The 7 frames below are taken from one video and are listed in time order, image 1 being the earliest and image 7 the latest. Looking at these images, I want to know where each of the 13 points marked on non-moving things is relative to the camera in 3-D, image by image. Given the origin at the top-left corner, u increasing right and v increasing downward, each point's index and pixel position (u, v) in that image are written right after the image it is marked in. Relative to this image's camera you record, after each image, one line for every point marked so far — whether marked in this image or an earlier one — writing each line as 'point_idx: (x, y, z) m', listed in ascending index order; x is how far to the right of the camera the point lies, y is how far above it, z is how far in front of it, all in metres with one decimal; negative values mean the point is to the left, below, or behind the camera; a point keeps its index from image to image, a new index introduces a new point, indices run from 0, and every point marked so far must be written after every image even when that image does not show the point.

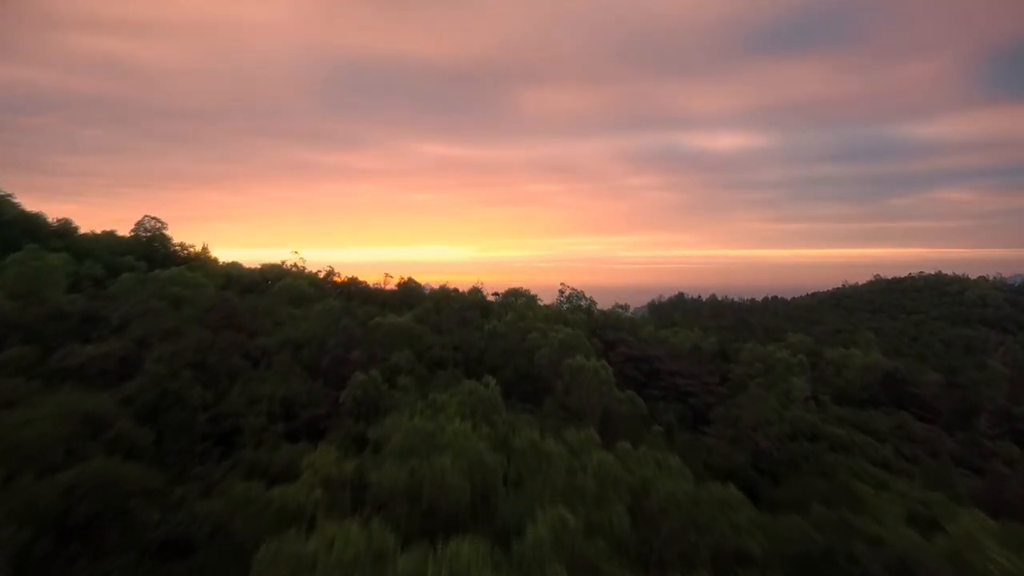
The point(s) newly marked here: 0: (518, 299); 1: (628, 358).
0: (+0.2, -0.4, +15.1) m
1: (+3.2, -2.0, +14.3) m
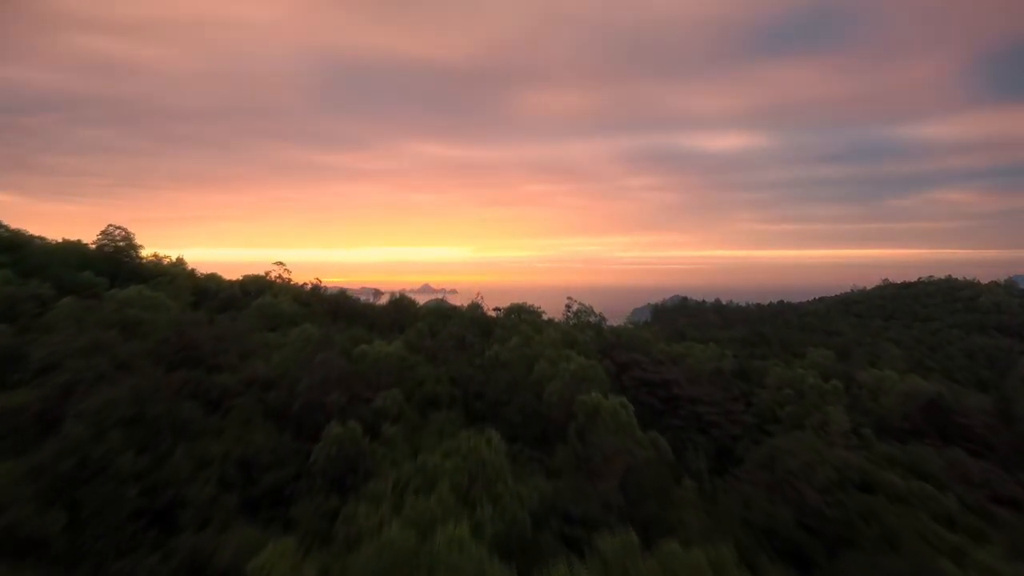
0: (+0.2, -0.9, +13.8) m
1: (+3.3, -2.4, +12.9) m
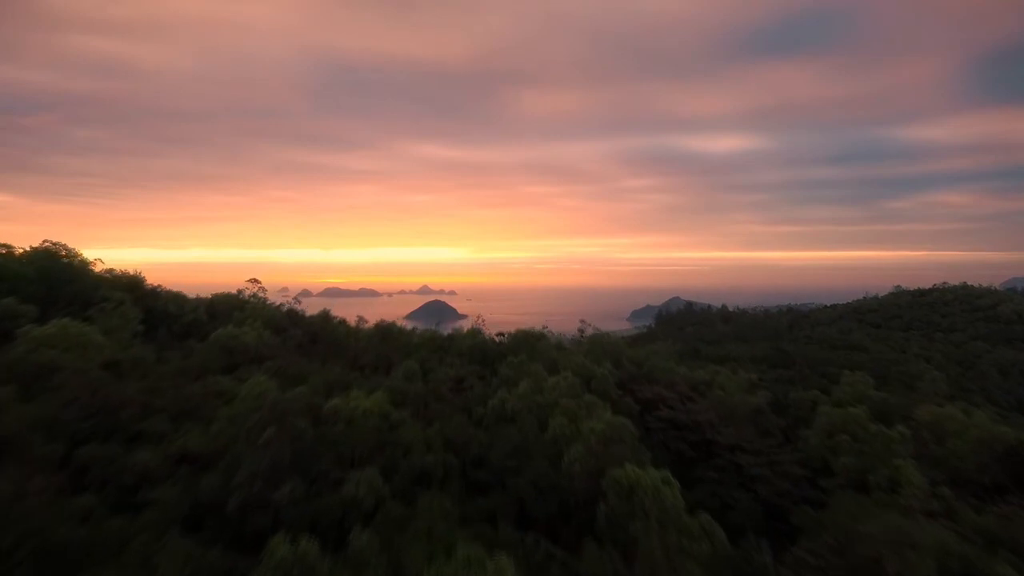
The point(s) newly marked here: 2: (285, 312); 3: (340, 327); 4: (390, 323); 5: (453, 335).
0: (+0.4, -1.5, +11.9) m
1: (+3.5, -3.0, +11.1) m
2: (-5.9, -0.6, +13.5) m
3: (-4.2, -1.0, +12.6) m
4: (-3.0, -0.9, +12.8) m
5: (-1.4, -1.3, +12.2) m
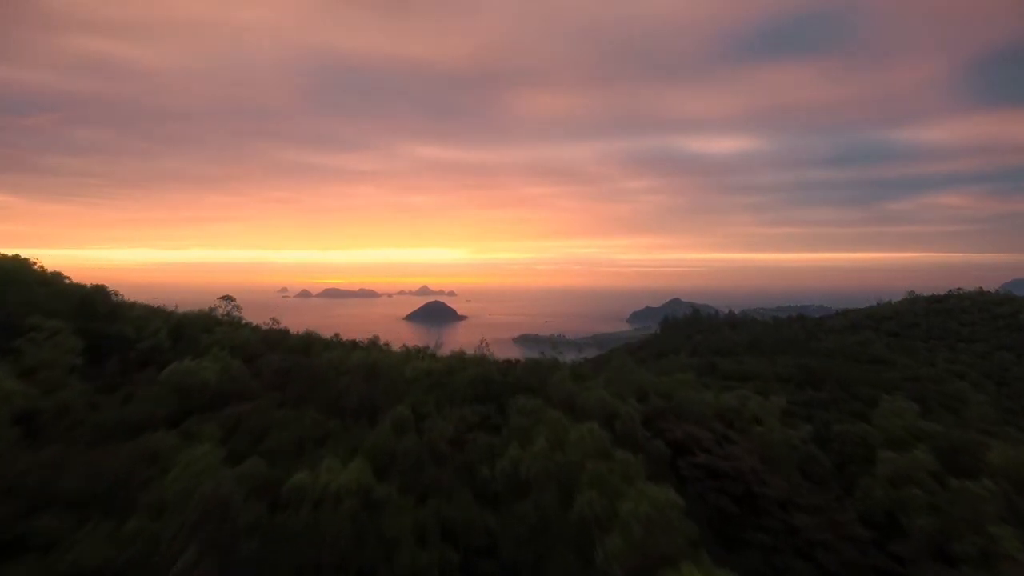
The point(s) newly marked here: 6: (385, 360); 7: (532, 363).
0: (+0.6, -1.9, +10.2) m
1: (+3.7, -3.5, +9.4) m
2: (-5.8, -1.1, +11.8) m
3: (-4.0, -1.4, +11.0) m
4: (-2.9, -1.4, +11.1) m
5: (-1.2, -1.7, +10.5) m
6: (-2.5, -1.5, +10.3) m
7: (+0.4, -1.6, +11.1) m
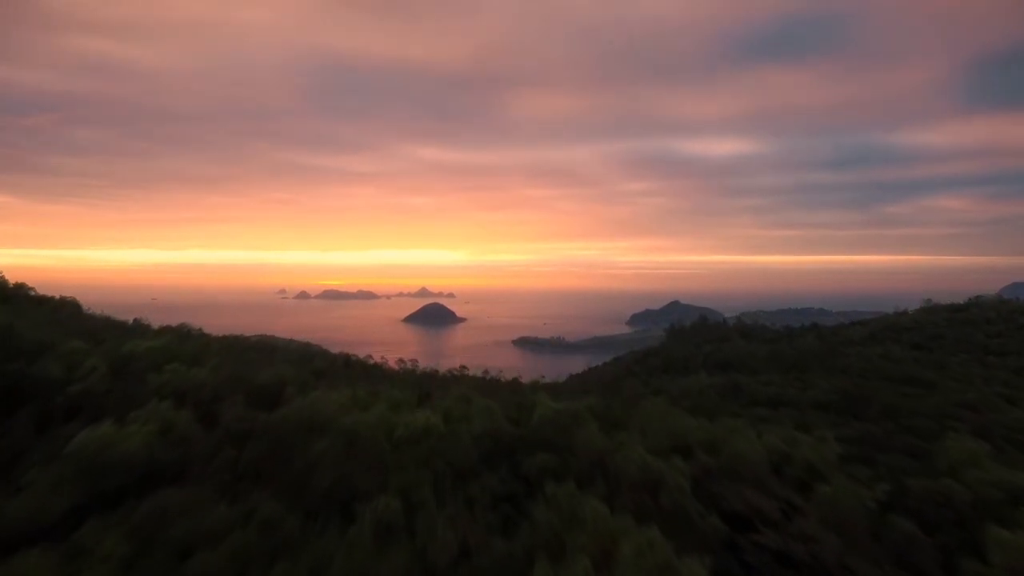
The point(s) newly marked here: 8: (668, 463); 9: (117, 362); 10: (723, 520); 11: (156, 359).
0: (+0.9, -2.5, +8.2) m
1: (+3.9, -4.0, +7.4) m
2: (-5.5, -1.6, +9.7) m
3: (-3.8, -2.0, +8.9) m
4: (-2.6, -1.9, +9.1) m
5: (-0.9, -2.3, +8.5) m
6: (-2.3, -2.1, +8.3) m
7: (+0.7, -2.2, +9.1) m
8: (+2.6, -2.9, +8.4) m
9: (-7.5, -1.4, +9.5) m
10: (+3.4, -3.7, +8.0) m
11: (-6.9, -1.3, +9.9) m
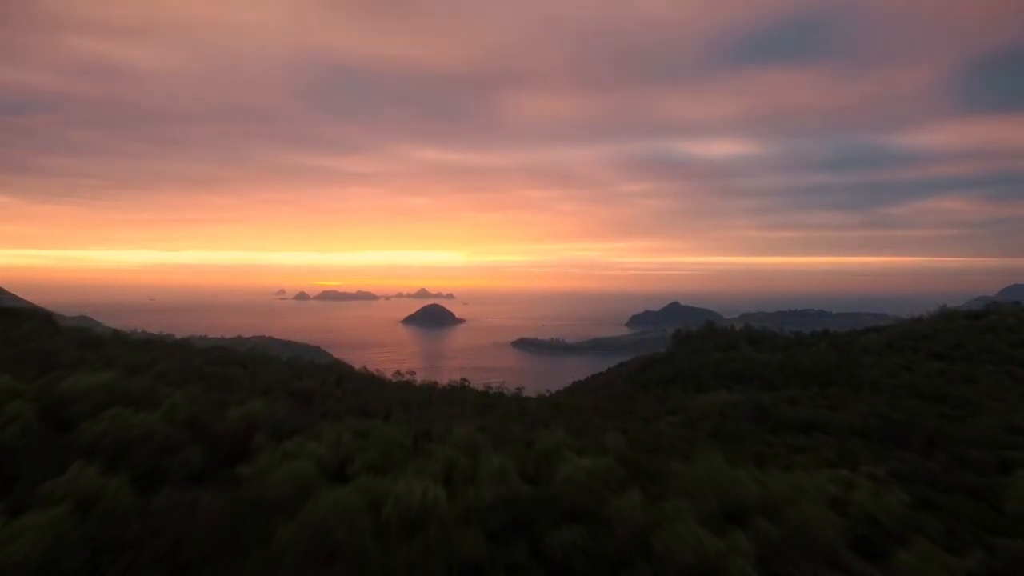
0: (+1.1, -2.9, +6.5) m
1: (+4.2, -4.5, +5.7) m
2: (-5.2, -2.1, +8.0) m
3: (-3.5, -2.4, +7.2) m
4: (-2.3, -2.3, +7.4) m
5: (-0.7, -2.7, +6.8) m
6: (-2.0, -2.5, +6.6) m
7: (+1.0, -2.6, +7.4) m
8: (+2.8, -3.3, +6.7) m
9: (-7.2, -1.8, +7.8) m
10: (+3.6, -4.1, +6.3) m
11: (-6.7, -1.7, +8.2) m
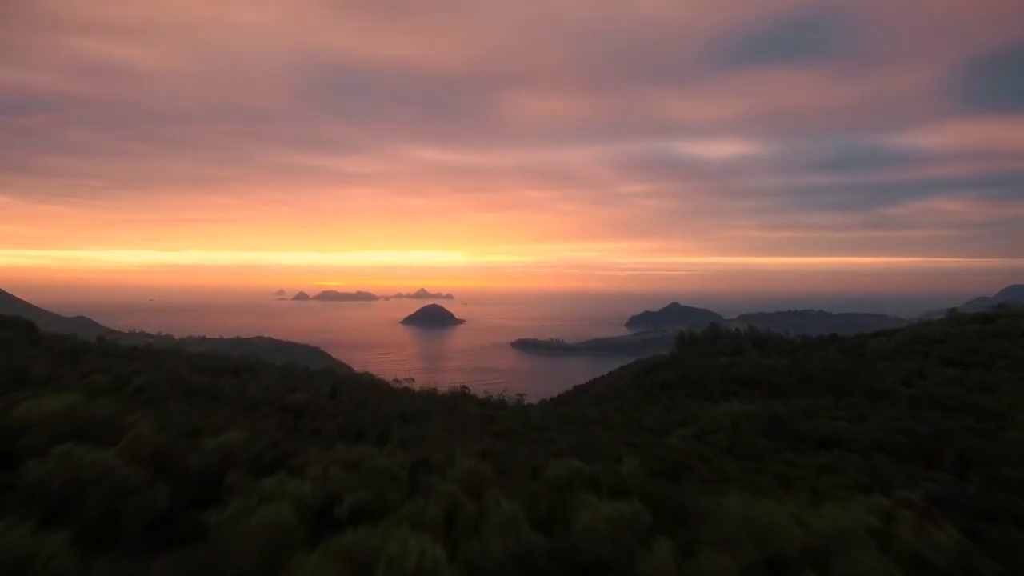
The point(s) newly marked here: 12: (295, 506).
0: (+1.2, -3.1, +5.5) m
1: (+4.3, -4.7, +4.7) m
2: (-5.1, -2.3, +7.0) m
3: (-3.4, -2.6, +6.2) m
4: (-2.2, -2.6, +6.4) m
5: (-0.5, -2.9, +5.8) m
6: (-1.9, -2.7, +5.6) m
7: (+1.1, -2.9, +6.4) m
8: (+3.0, -3.6, +5.7) m
9: (-7.1, -2.0, +6.8) m
10: (+3.8, -4.3, +5.4) m
11: (-6.5, -2.0, +7.2) m
12: (-2.9, -2.9, +6.8) m
